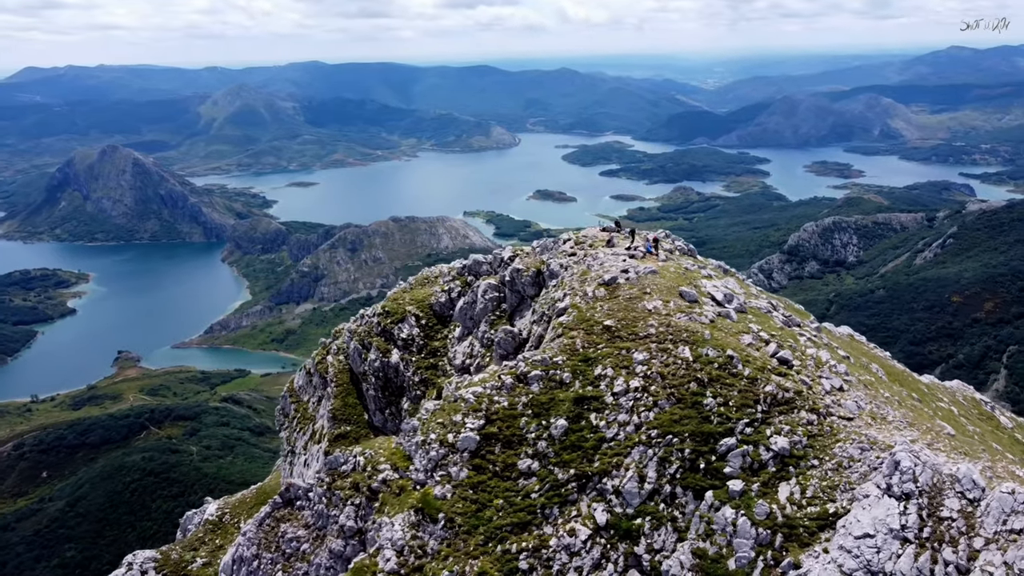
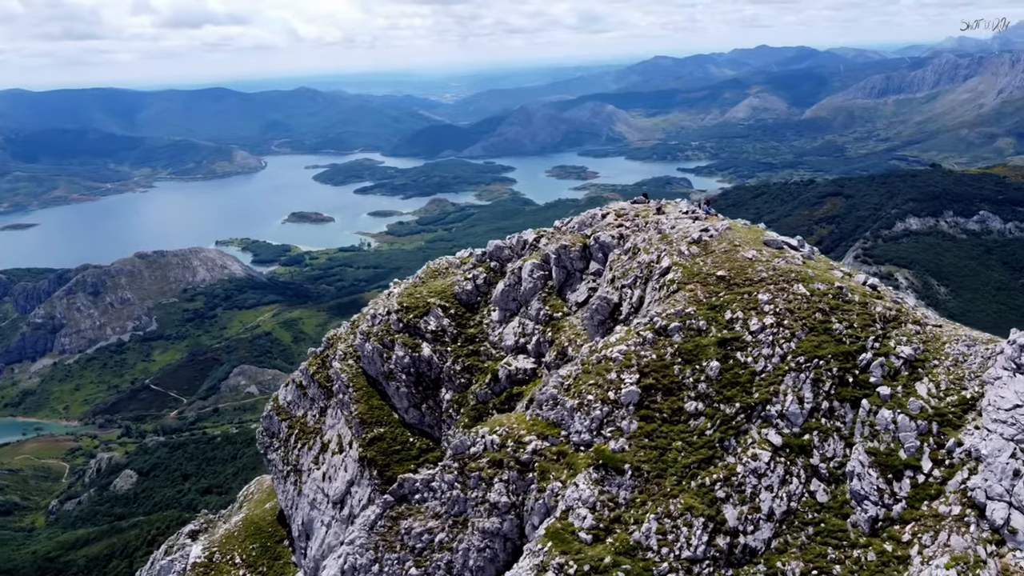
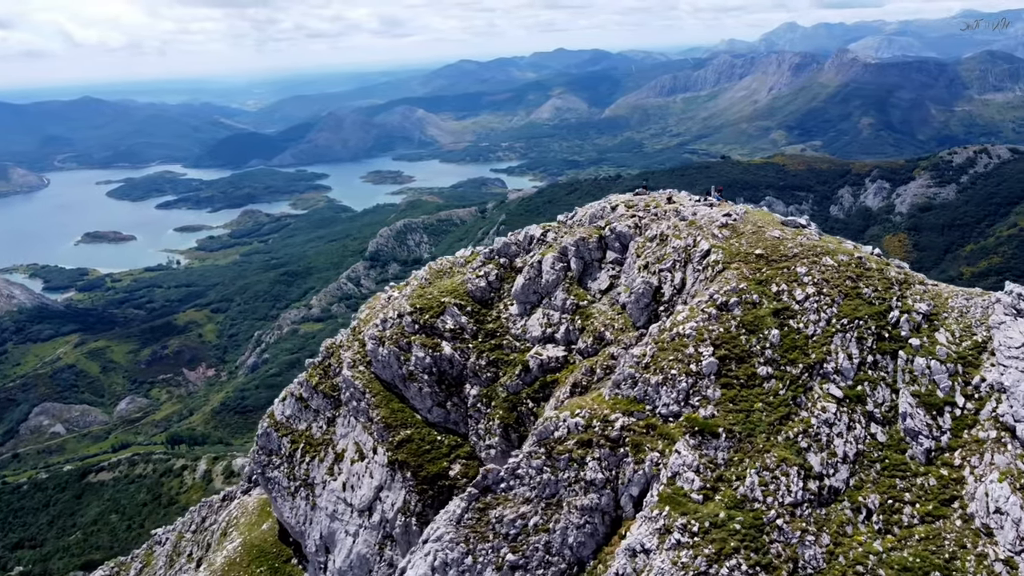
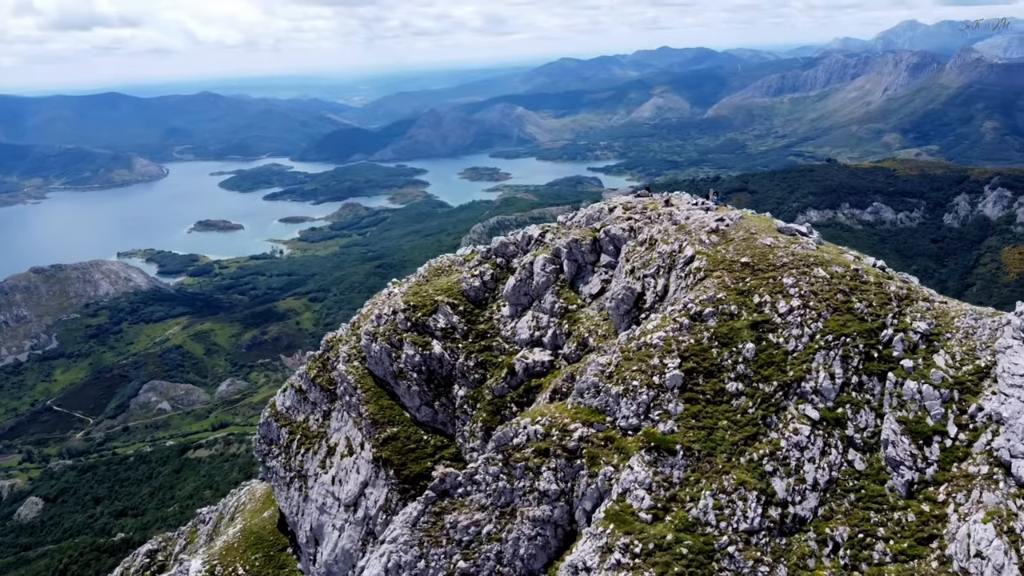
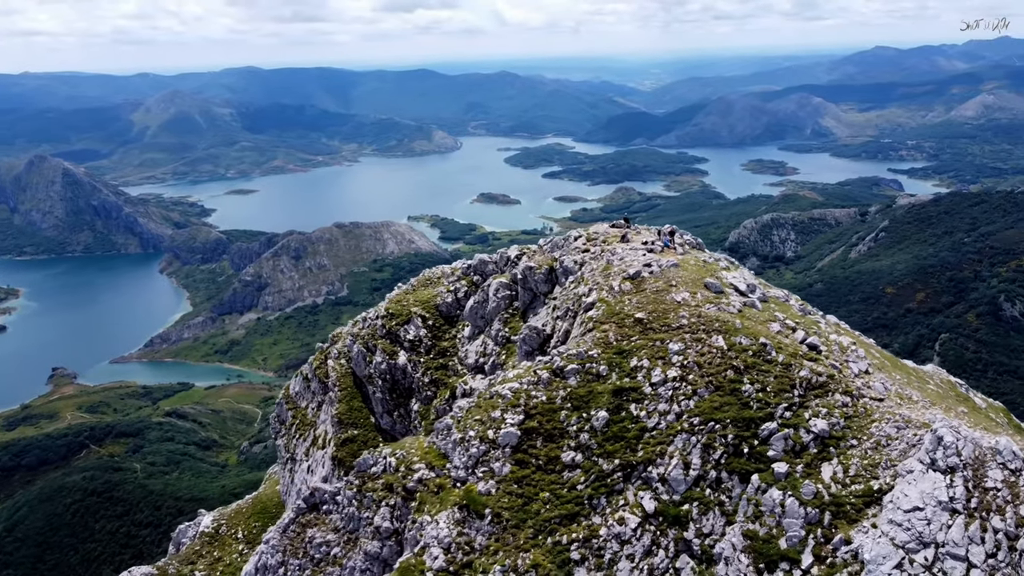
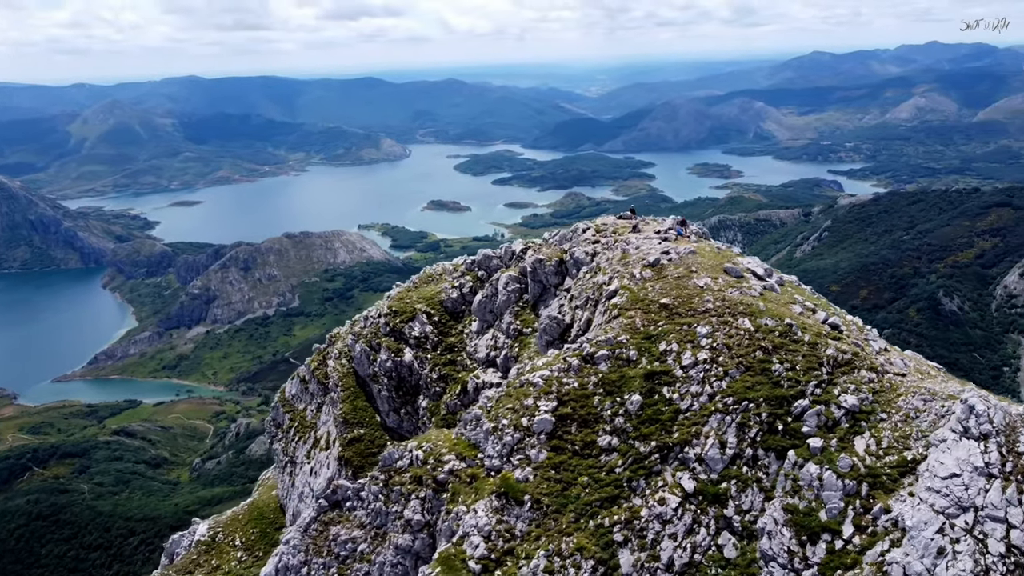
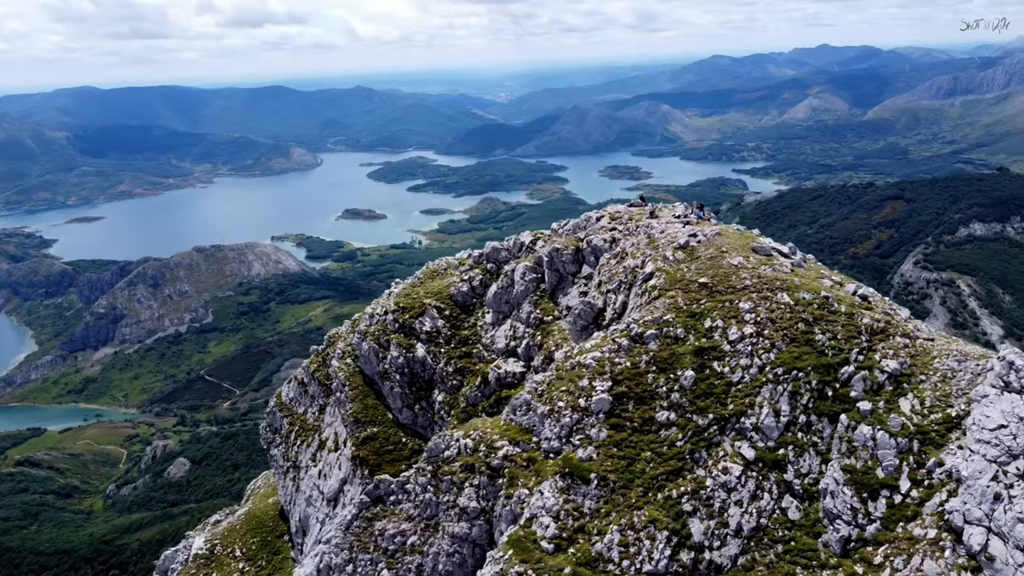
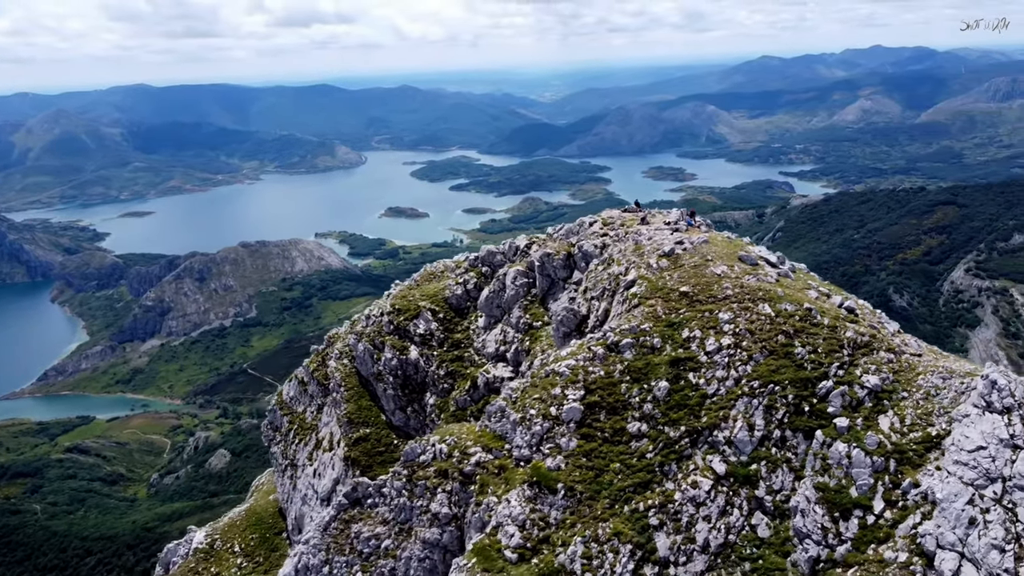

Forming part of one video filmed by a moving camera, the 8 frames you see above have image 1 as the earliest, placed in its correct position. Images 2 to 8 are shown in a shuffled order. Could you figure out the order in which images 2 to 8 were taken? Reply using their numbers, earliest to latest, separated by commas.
5, 6, 8, 7, 2, 4, 3
